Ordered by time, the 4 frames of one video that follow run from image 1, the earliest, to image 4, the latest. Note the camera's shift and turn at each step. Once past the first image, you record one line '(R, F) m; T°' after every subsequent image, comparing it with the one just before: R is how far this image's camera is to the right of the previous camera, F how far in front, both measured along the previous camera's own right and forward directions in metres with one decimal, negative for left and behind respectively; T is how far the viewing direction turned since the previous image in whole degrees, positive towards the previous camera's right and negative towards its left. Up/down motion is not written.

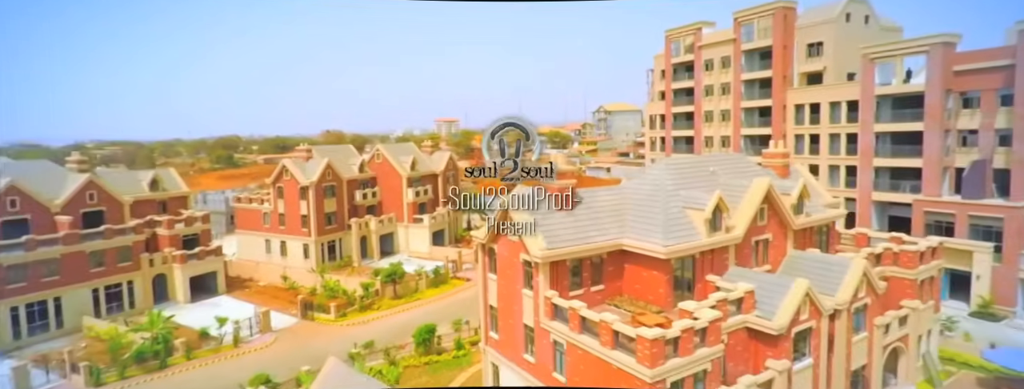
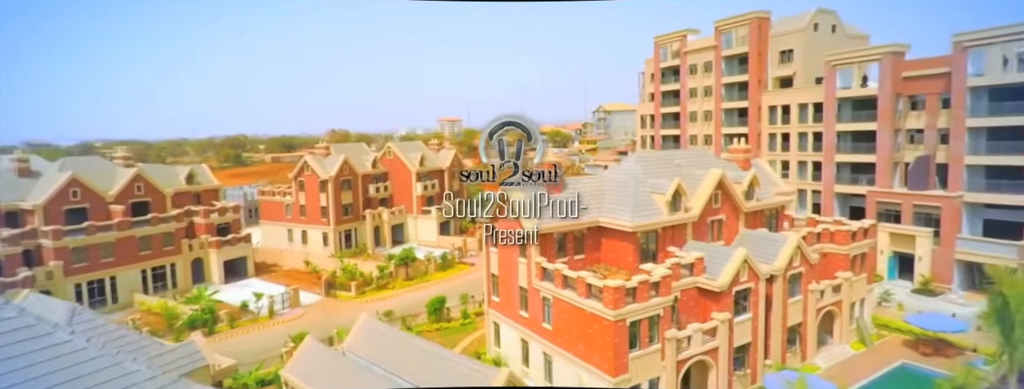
(0.0, -0.6) m; 0°
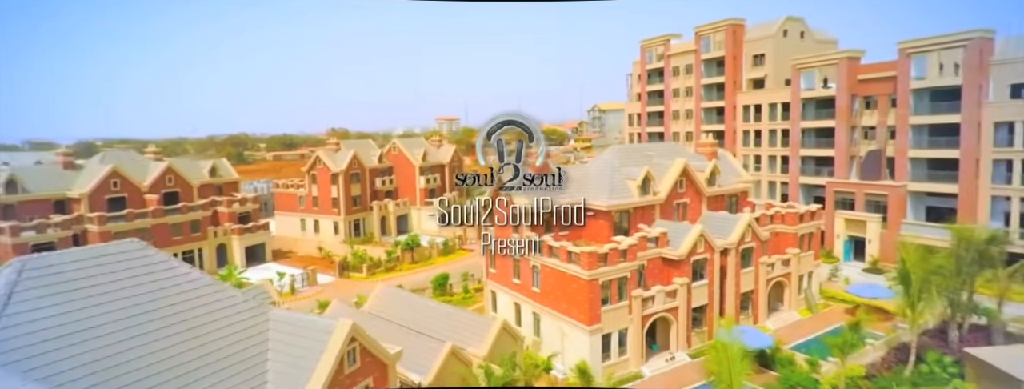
(0.0, -0.6) m; 0°
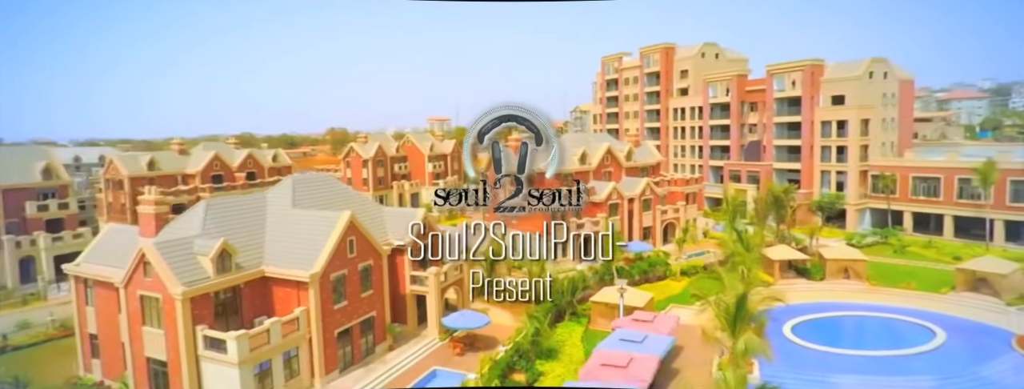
(0.0, -2.4) m; +1°
